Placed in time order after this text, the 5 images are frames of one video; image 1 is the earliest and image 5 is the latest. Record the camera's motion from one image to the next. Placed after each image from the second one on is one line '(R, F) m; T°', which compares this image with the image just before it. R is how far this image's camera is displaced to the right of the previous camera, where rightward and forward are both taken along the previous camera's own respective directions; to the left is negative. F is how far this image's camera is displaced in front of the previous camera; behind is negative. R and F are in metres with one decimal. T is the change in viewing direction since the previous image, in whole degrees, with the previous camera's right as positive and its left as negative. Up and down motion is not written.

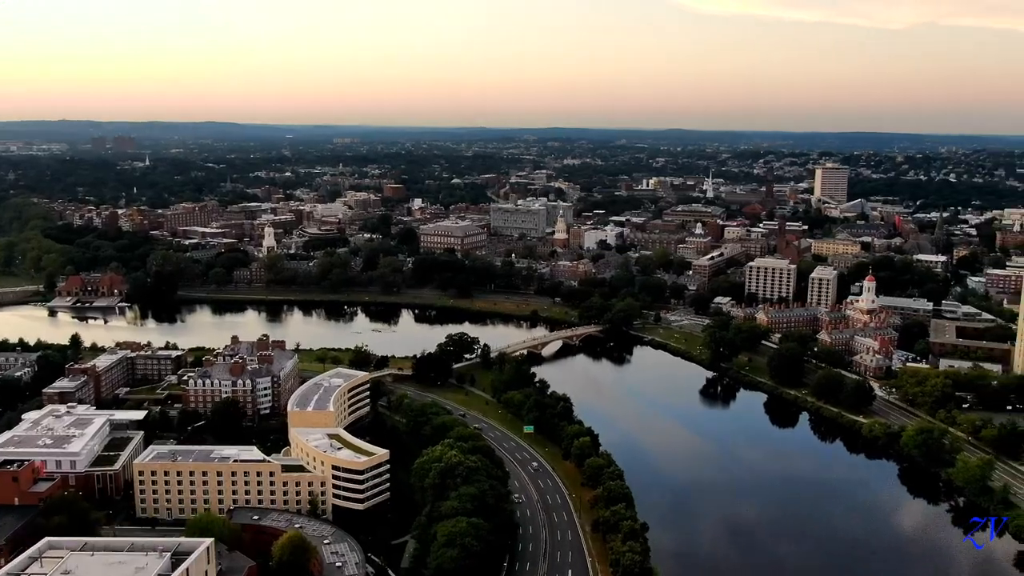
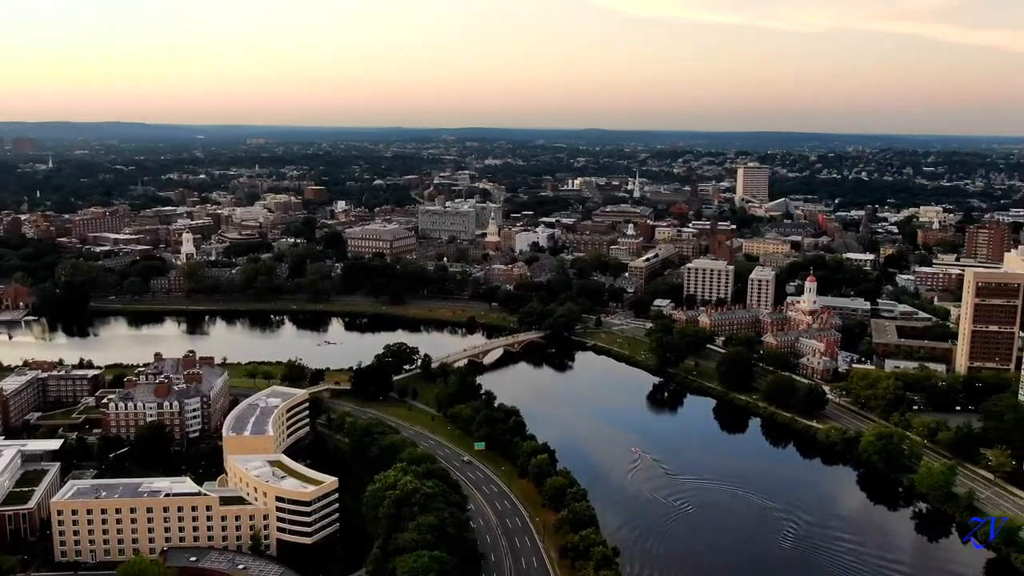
(-1.1, +2.0) m; +5°
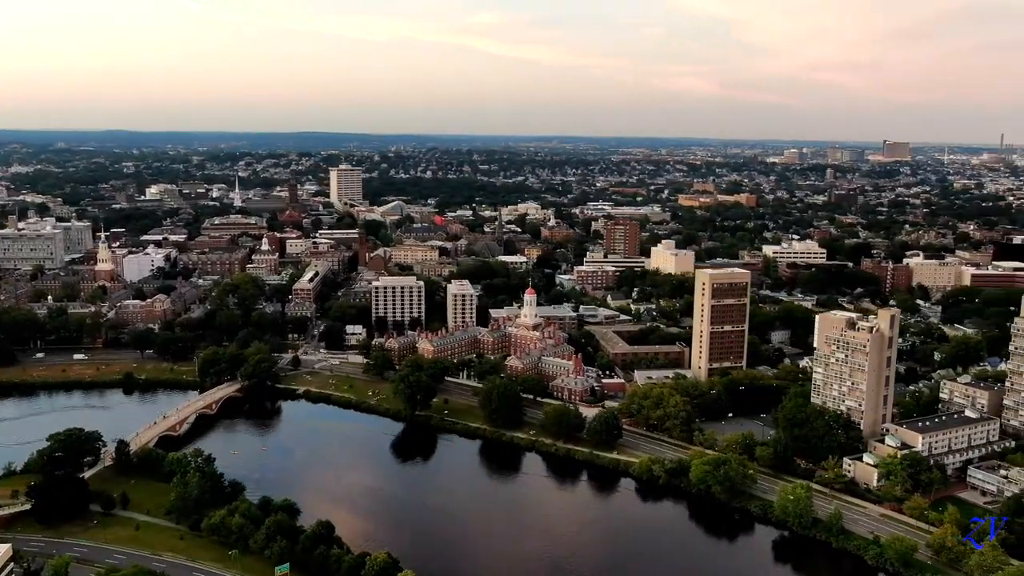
(-7.1, +9.8) m; +27°
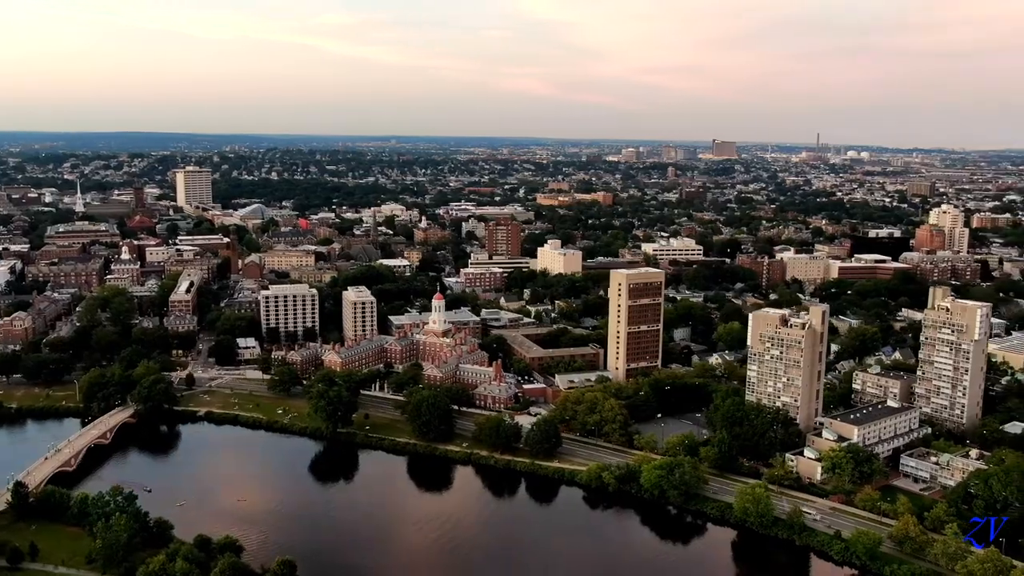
(-3.6, +1.8) m; +10°
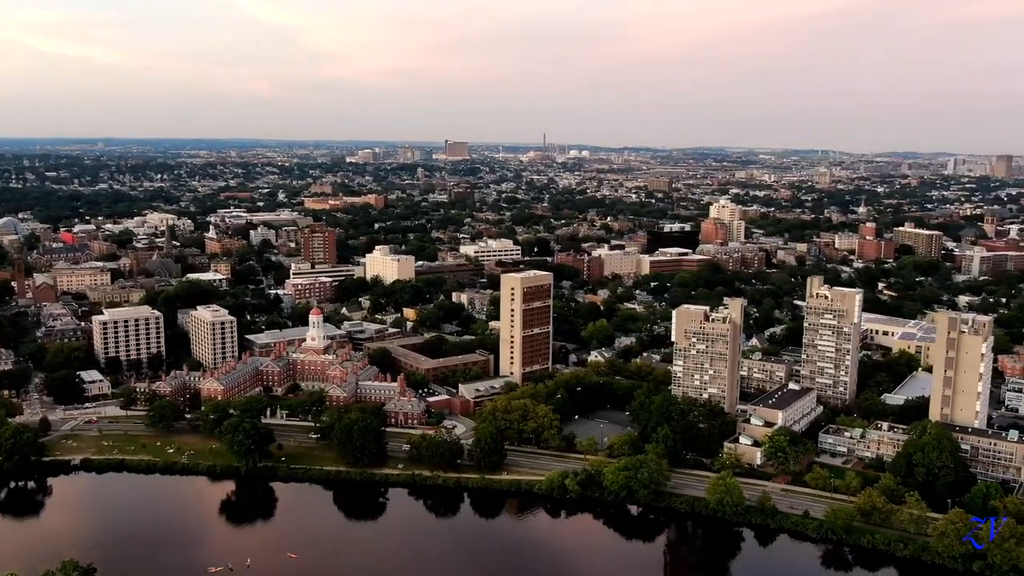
(-7.9, +2.2) m; +17°
